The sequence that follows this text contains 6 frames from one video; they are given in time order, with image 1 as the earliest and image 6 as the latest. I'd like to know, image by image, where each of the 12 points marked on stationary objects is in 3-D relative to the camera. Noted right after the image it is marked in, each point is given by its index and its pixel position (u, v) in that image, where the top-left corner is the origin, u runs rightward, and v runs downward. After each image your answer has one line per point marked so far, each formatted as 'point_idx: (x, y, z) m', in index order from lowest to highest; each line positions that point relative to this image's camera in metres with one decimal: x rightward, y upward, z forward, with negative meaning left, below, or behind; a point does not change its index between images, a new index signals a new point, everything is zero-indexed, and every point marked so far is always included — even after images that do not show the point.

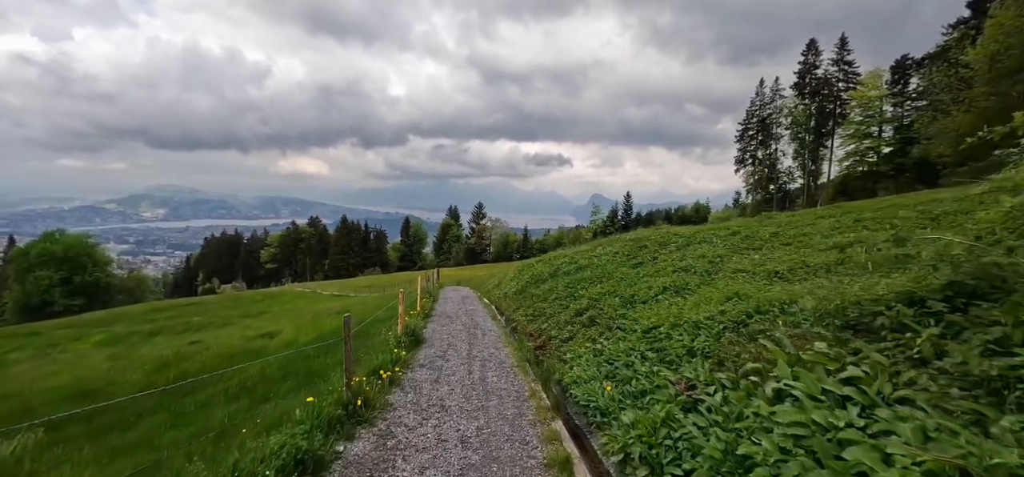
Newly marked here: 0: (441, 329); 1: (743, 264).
0: (-2.5, -3.2, +17.0) m
1: (+8.3, -0.9, +17.2) m
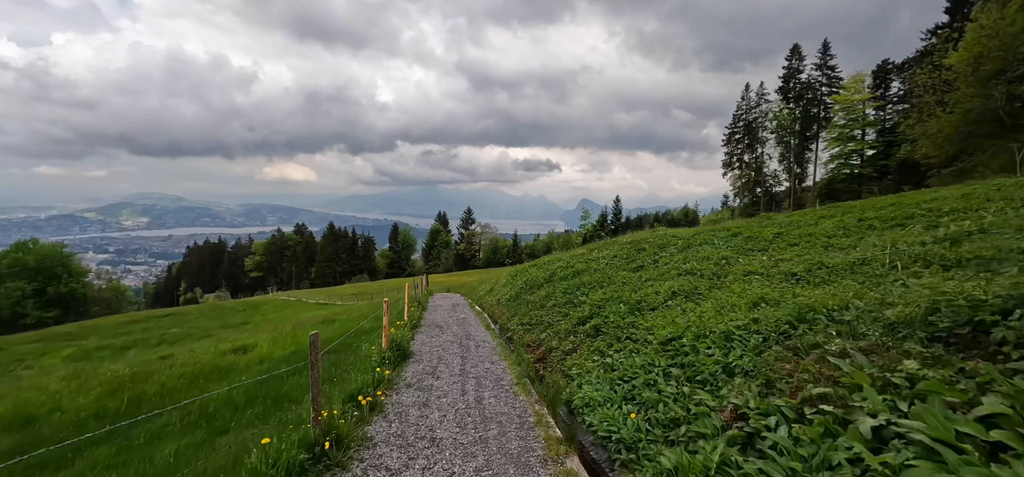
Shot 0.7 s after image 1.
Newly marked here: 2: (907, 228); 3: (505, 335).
0: (-2.7, -3.3, +15.7) m
1: (+8.1, -0.9, +16.1) m
2: (+14.8, +0.4, +18.2) m
3: (-0.2, -3.4, +16.8) m
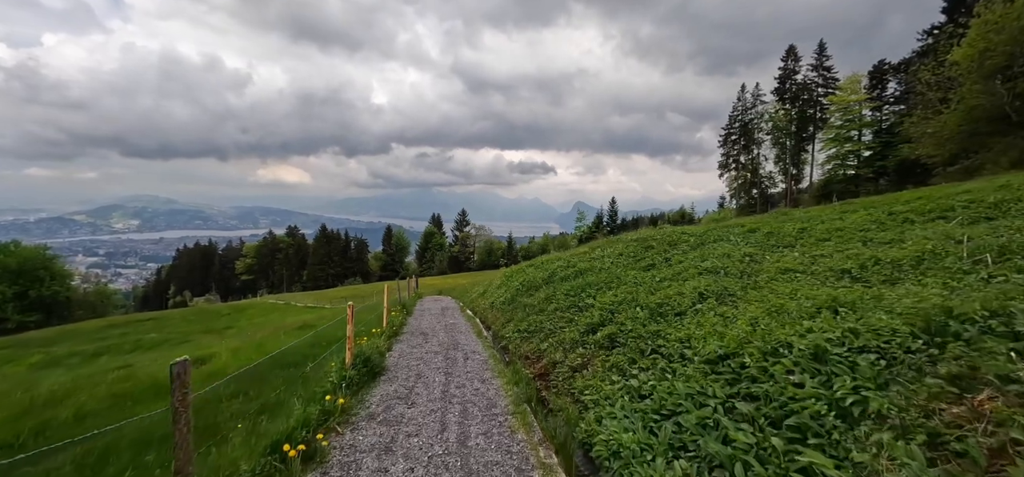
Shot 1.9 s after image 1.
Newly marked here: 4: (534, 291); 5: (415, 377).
0: (-2.8, -3.1, +13.3) m
1: (+7.9, -0.7, +13.9) m
2: (+14.6, +0.6, +16.0) m
3: (-0.4, -3.2, +14.5) m
4: (+0.9, -2.1, +19.5) m
5: (-2.1, -3.0, +10.5) m
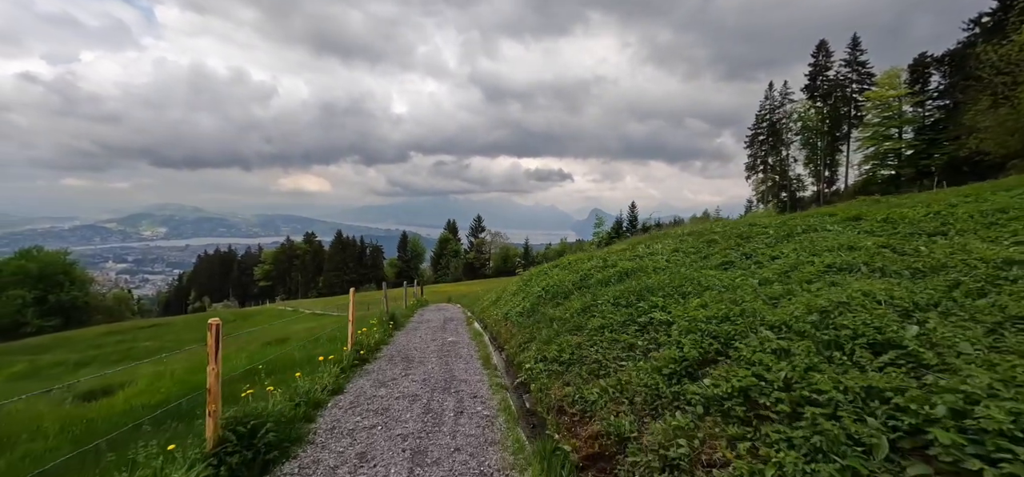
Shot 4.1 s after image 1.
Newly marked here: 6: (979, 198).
0: (-2.4, -2.7, +8.2) m
1: (+8.4, -0.3, +8.5) m
2: (+15.1, +1.0, +10.4) m
3: (+0.1, -2.7, +9.3) m
4: (+1.6, -1.8, +14.4) m
5: (-1.8, -2.5, +5.4) m
6: (+15.9, +1.4, +16.1) m
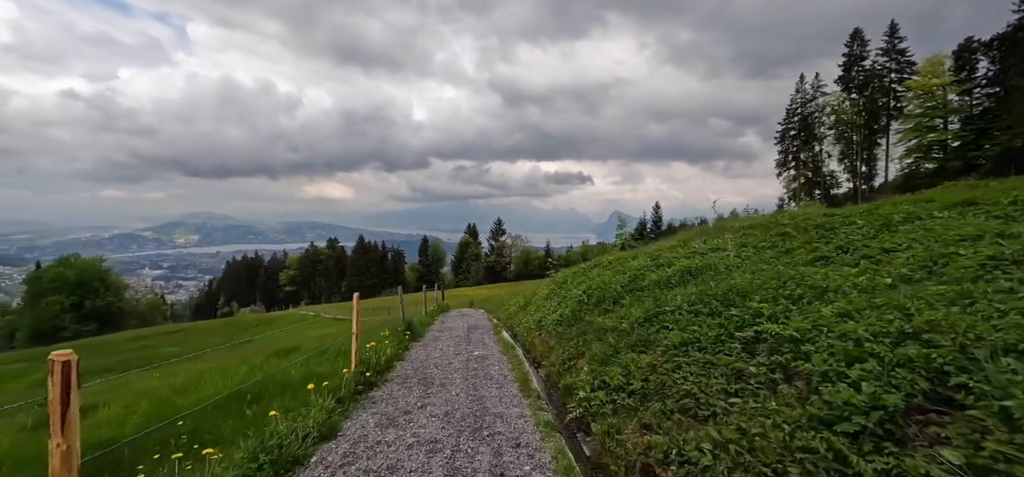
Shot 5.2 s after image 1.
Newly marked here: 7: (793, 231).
0: (-1.7, -2.5, +5.9) m
1: (+9.0, 0.0, +5.8) m
2: (+15.8, +1.4, +7.4) m
3: (+0.8, -2.5, +6.9) m
4: (+2.5, -1.6, +11.9) m
5: (-1.2, -2.3, +3.1) m
6: (+16.9, +1.7, +13.0) m
7: (+8.5, +0.2, +14.8) m
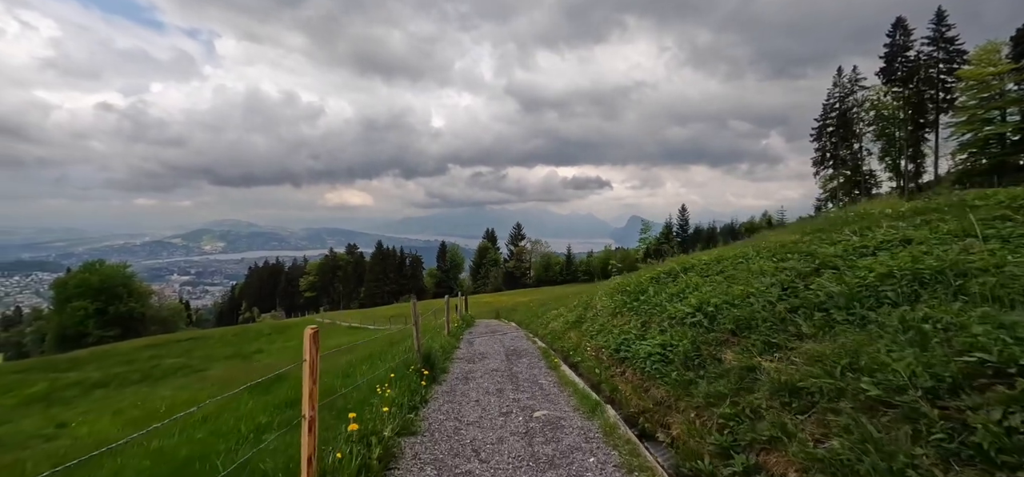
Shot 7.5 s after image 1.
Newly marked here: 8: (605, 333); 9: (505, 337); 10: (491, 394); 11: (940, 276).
0: (-0.6, -2.2, +1.0) m
1: (+10.1, +0.4, +0.6) m
2: (+16.9, +1.8, +1.9) m
3: (+1.9, -2.2, +1.9) m
4: (+3.8, -1.3, +6.9) m
5: (-0.2, -2.0, -1.8) m
6: (+18.2, +2.0, +7.5) m
7: (+9.9, +0.5, +9.6) m
8: (+2.4, -2.3, +12.3) m
9: (-0.3, -3.6, +18.0) m
10: (-0.3, -2.8, +8.8) m
11: (+5.8, -0.5, +6.5) m
